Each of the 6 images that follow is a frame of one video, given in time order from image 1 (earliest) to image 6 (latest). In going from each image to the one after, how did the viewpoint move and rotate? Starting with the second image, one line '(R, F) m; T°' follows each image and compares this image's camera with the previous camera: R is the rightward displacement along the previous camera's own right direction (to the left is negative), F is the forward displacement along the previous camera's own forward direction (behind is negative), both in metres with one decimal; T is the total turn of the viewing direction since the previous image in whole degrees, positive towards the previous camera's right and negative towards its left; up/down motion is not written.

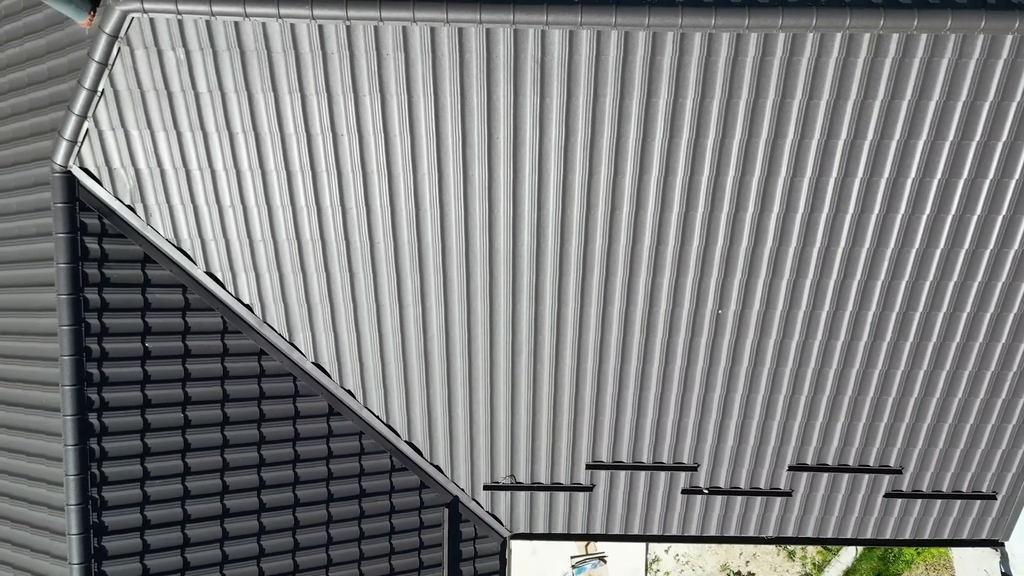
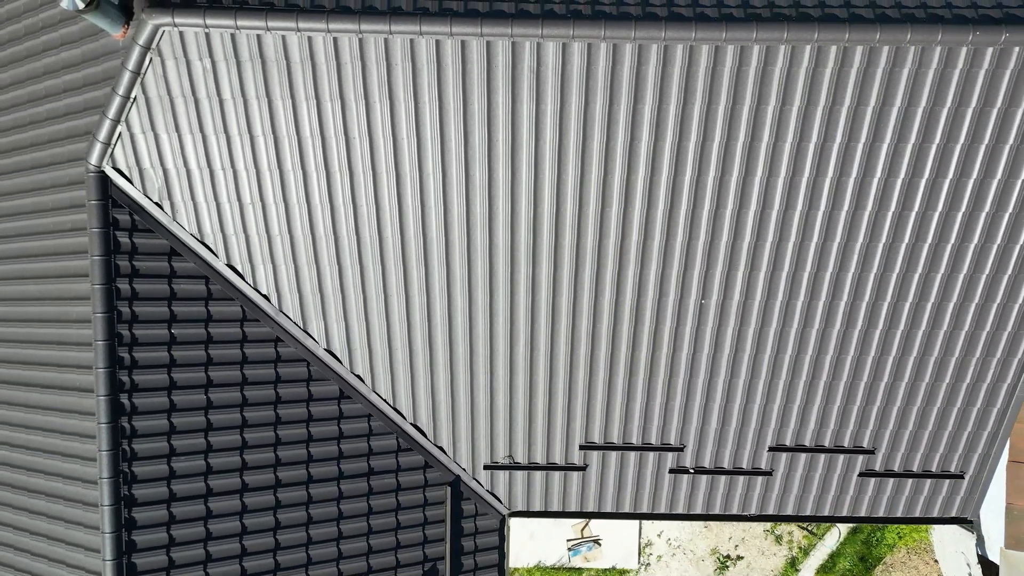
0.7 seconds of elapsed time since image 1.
(0.0, -0.5) m; 0°
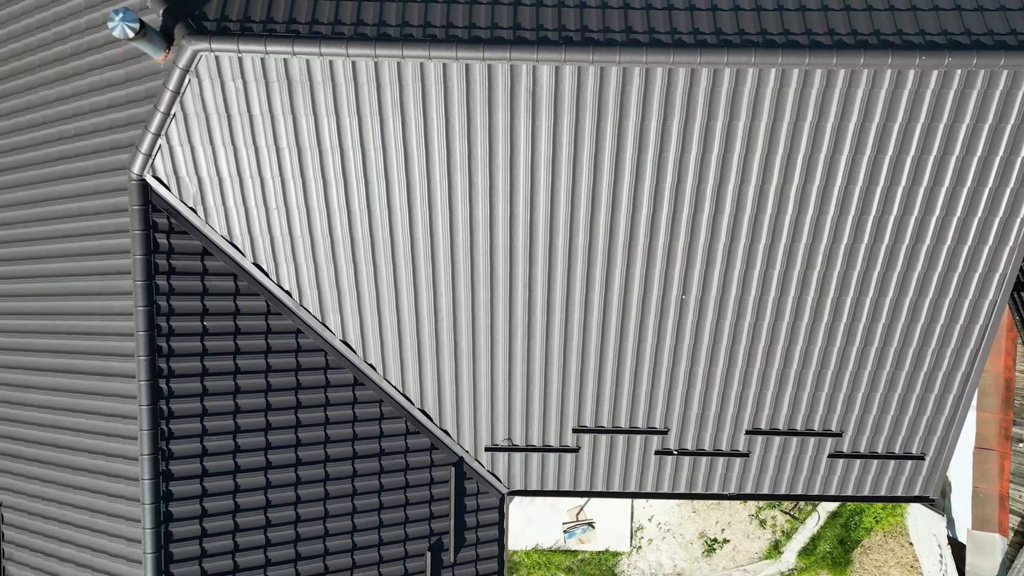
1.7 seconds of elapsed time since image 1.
(0.0, -0.8) m; 0°
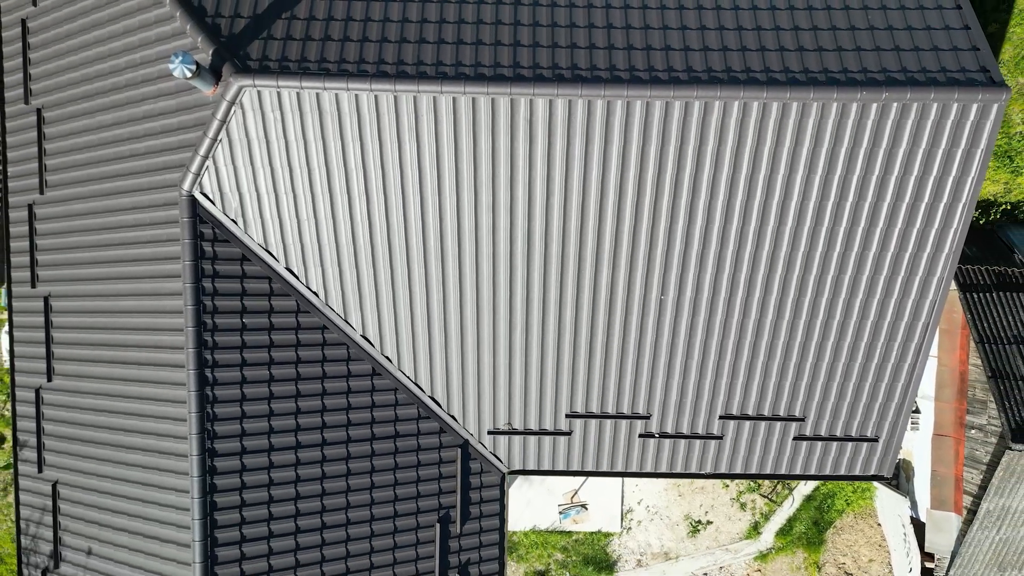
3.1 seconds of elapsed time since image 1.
(0.0, -1.2) m; 0°
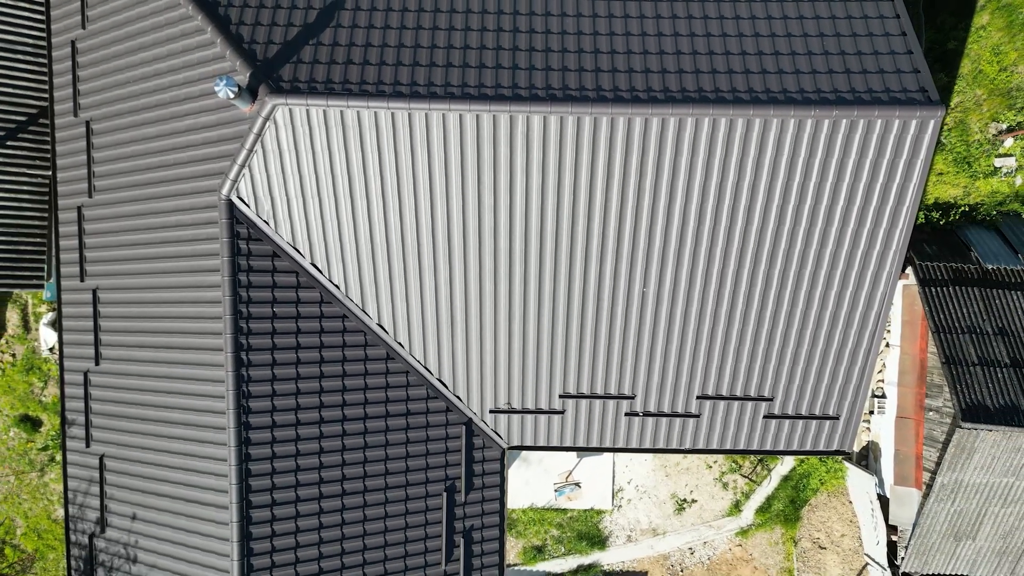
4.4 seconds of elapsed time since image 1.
(0.0, -1.2) m; 0°
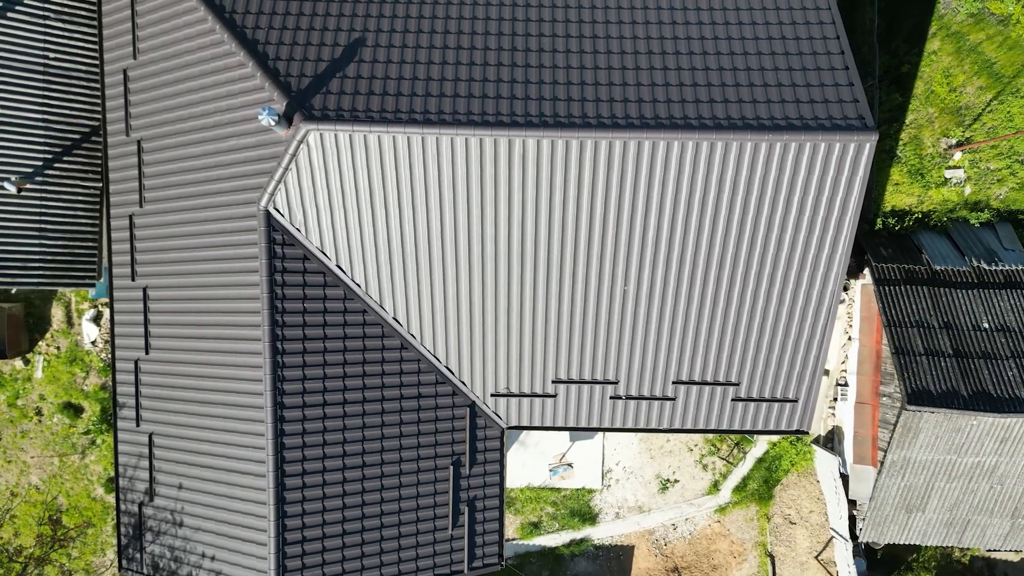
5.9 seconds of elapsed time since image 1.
(0.0, -1.6) m; 0°
